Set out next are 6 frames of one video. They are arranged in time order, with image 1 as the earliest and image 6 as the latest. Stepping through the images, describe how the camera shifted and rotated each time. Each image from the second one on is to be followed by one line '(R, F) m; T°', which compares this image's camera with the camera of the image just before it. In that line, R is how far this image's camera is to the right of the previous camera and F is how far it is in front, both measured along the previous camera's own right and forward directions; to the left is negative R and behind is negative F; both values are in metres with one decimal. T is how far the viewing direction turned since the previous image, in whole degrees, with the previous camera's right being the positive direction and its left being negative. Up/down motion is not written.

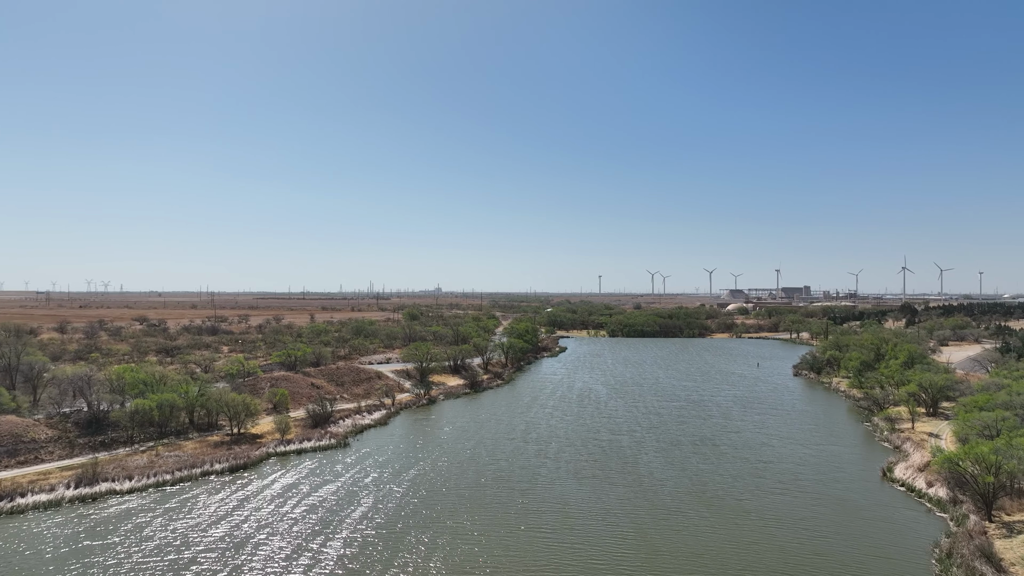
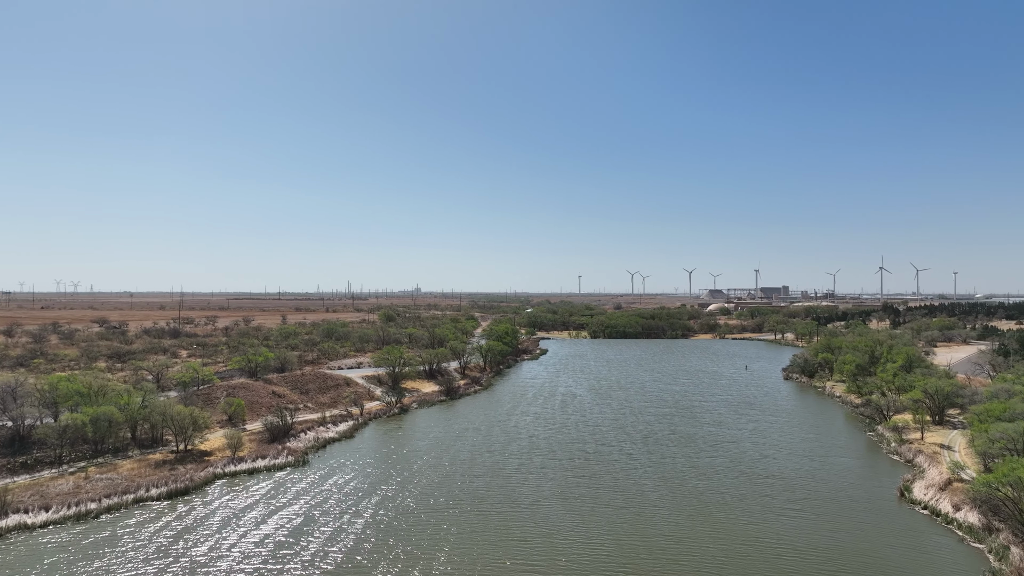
(+0.2, +2.9) m; +2°
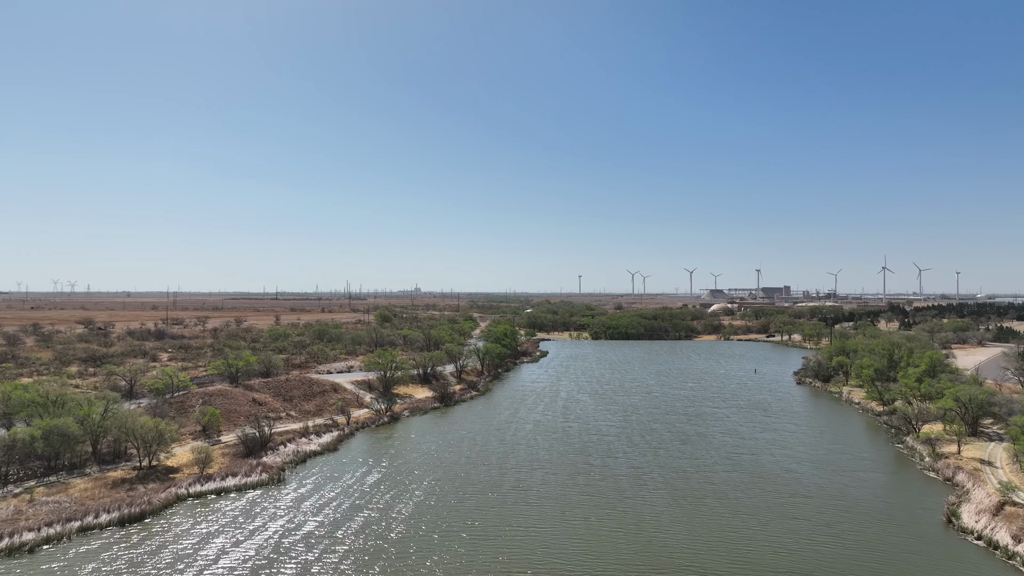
(+0.1, +2.6) m; 0°
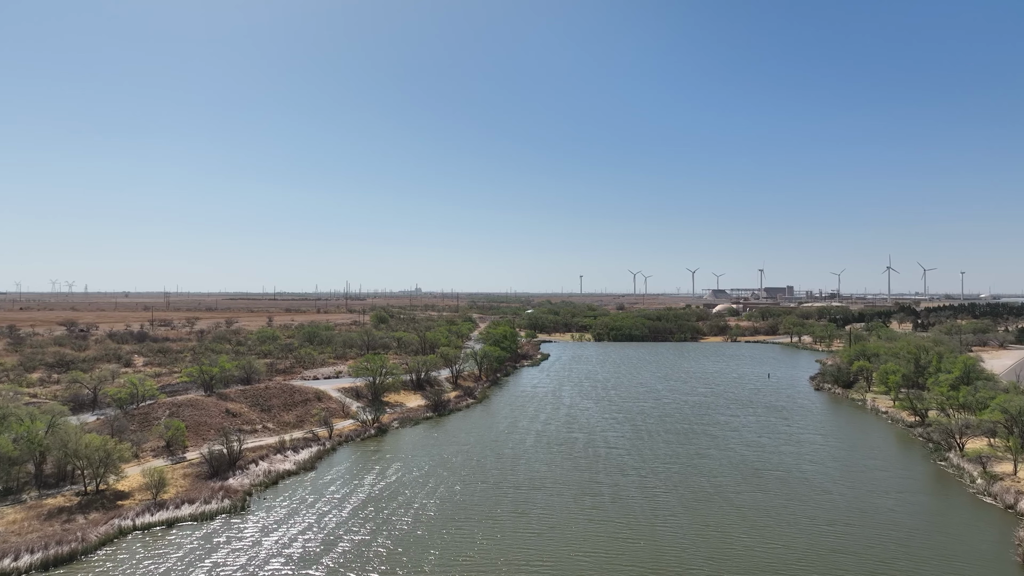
(+0.1, +3.1) m; 0°
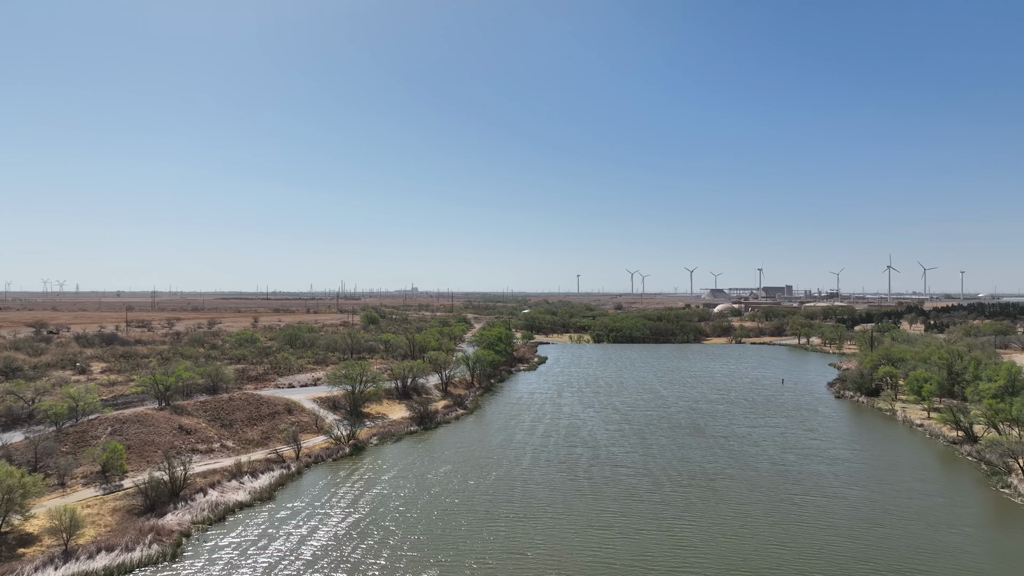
(+0.2, +4.0) m; 0°
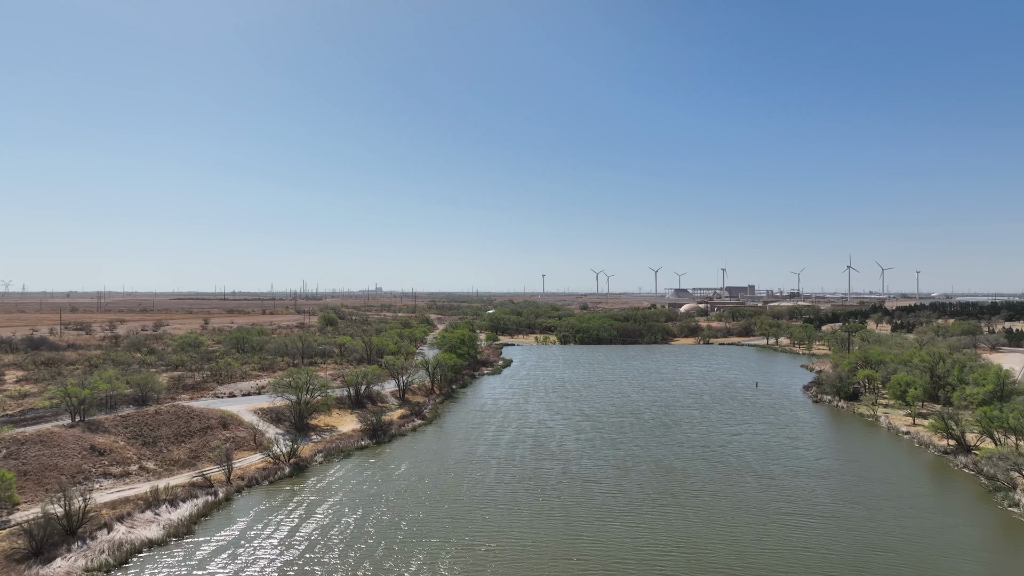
(+0.3, +2.8) m; +3°
